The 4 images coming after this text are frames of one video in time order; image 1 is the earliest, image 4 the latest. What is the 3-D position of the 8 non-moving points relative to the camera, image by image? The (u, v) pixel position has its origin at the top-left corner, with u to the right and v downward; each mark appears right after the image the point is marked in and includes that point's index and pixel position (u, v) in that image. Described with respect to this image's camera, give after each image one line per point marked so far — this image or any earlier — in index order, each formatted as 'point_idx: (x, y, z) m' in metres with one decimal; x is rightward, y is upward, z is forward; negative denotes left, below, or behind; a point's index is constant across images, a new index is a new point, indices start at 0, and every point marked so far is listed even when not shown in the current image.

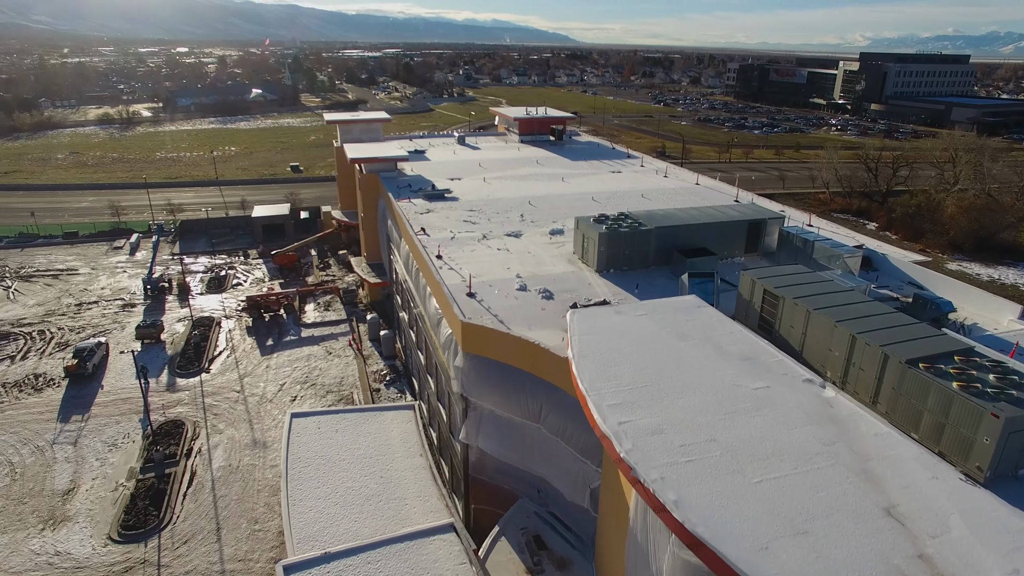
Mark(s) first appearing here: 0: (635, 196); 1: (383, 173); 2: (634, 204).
0: (+2.9, +2.1, +15.6) m
1: (-3.5, +3.1, +18.2) m
2: (+2.7, +1.9, +14.9) m
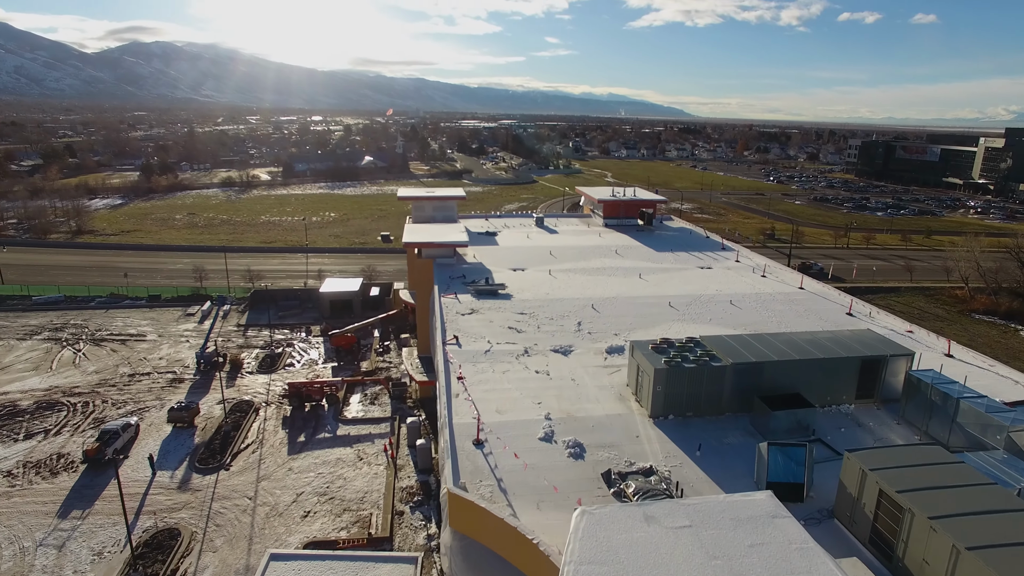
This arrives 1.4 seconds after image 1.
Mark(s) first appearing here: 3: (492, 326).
0: (+4.1, -0.3, +13.0) m
1: (-1.8, +0.7, +16.6) m
2: (+3.8, -0.5, +12.3) m
3: (-0.4, -0.7, +11.7) m
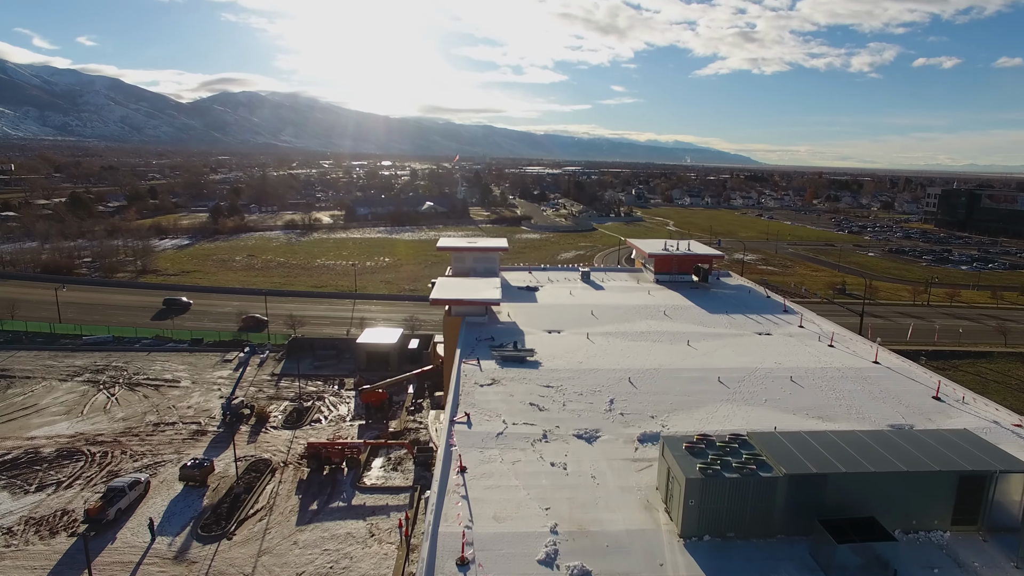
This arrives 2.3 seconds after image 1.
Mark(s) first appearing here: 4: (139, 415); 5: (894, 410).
0: (+4.5, -1.5, +11.3) m
1: (-1.0, -0.6, +15.4) m
2: (+4.1, -1.7, +10.6) m
3: (0.0, -1.7, +10.4) m
4: (-11.0, -3.8, +19.8) m
5: (+5.6, -1.8, +9.8) m
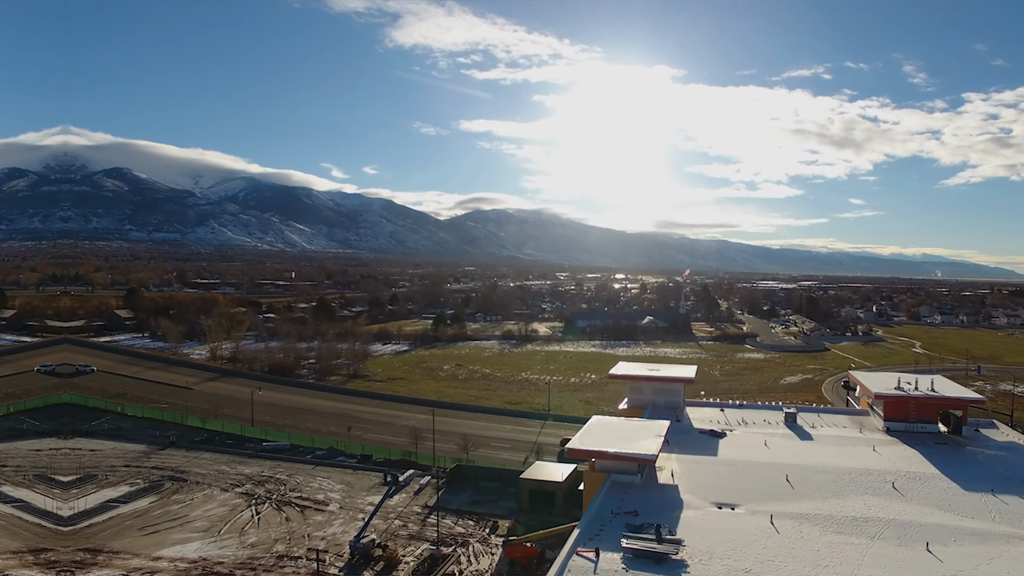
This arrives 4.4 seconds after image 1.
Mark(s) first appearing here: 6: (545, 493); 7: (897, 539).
0: (+5.6, -3.3, +6.0) m
1: (+1.7, -3.1, +11.6) m
2: (+5.1, -3.3, +5.4) m
3: (+1.0, -3.3, +6.4) m
4: (-6.8, -7.0, +18.2) m
5: (+6.2, -3.3, +4.2) m
6: (+0.5, -6.1, +20.0) m
7: (+5.2, -3.3, +8.9) m
